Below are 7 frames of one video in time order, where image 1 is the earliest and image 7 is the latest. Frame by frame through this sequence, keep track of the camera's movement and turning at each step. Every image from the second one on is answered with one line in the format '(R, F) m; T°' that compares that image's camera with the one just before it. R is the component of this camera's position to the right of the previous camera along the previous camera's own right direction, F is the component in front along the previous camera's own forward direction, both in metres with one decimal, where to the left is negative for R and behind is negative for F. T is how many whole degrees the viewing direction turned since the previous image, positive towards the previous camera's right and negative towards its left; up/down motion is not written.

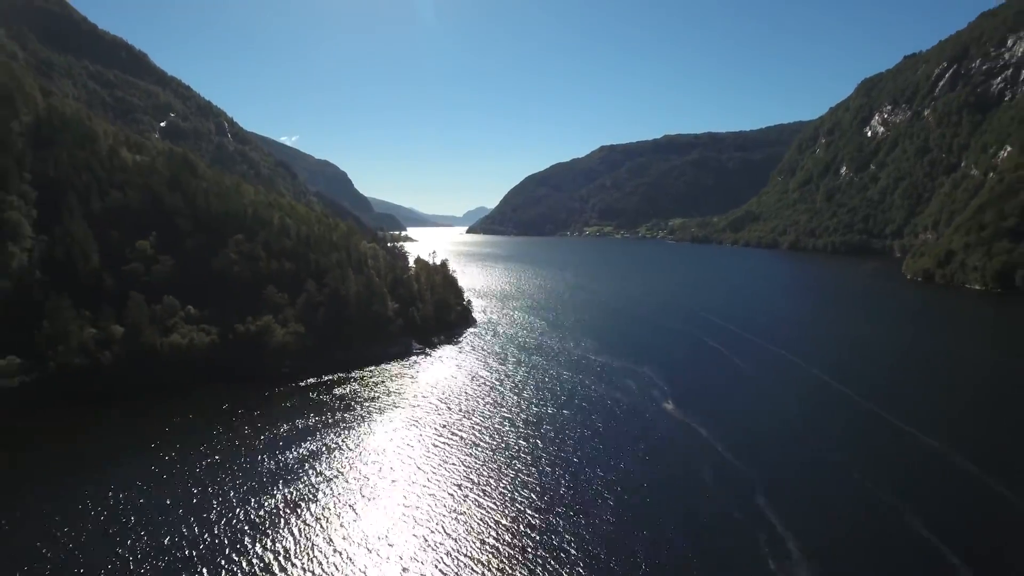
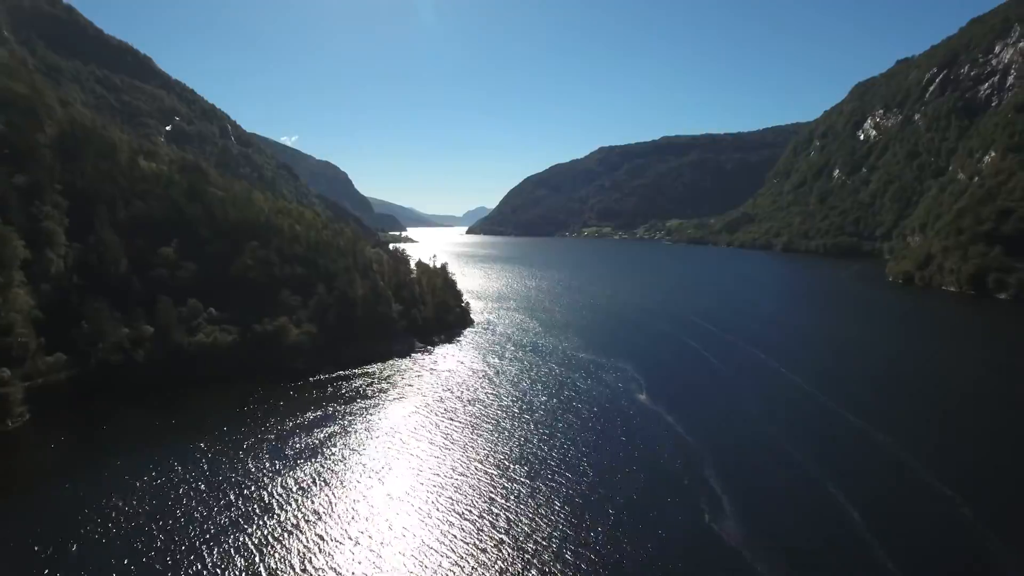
(+0.4, -3.6) m; 0°
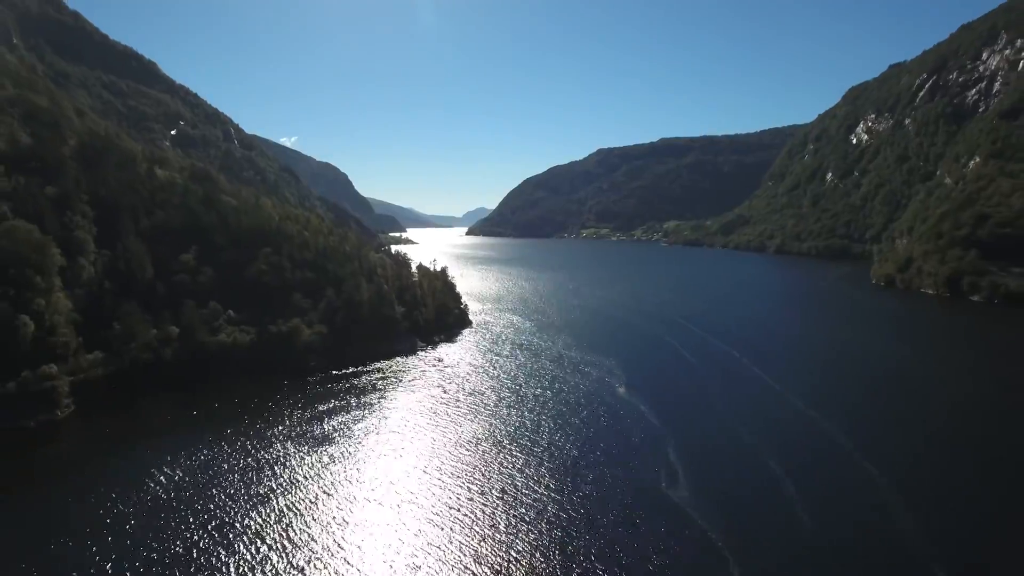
(+0.4, -3.6) m; 0°
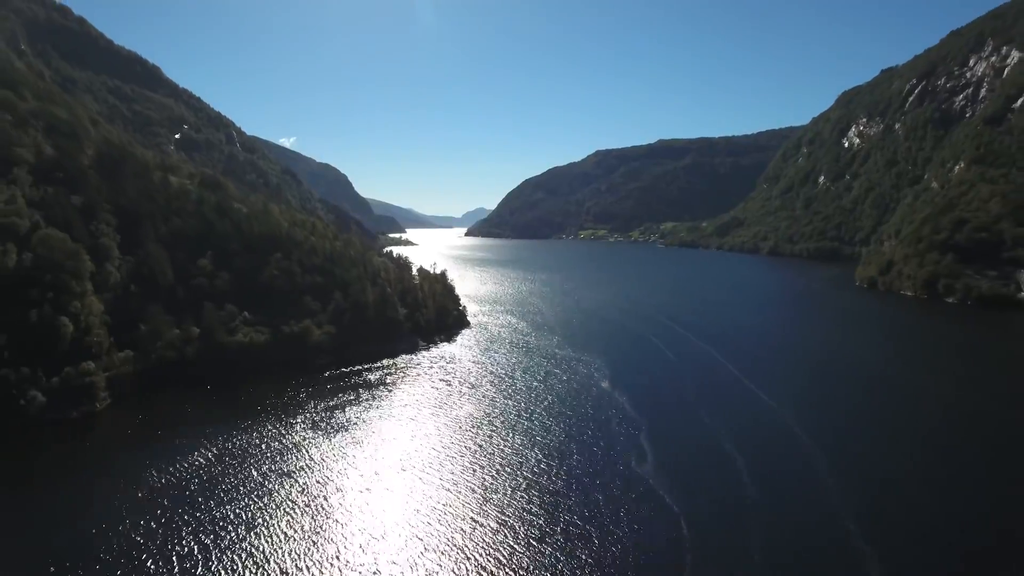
(+0.4, -3.6) m; 0°
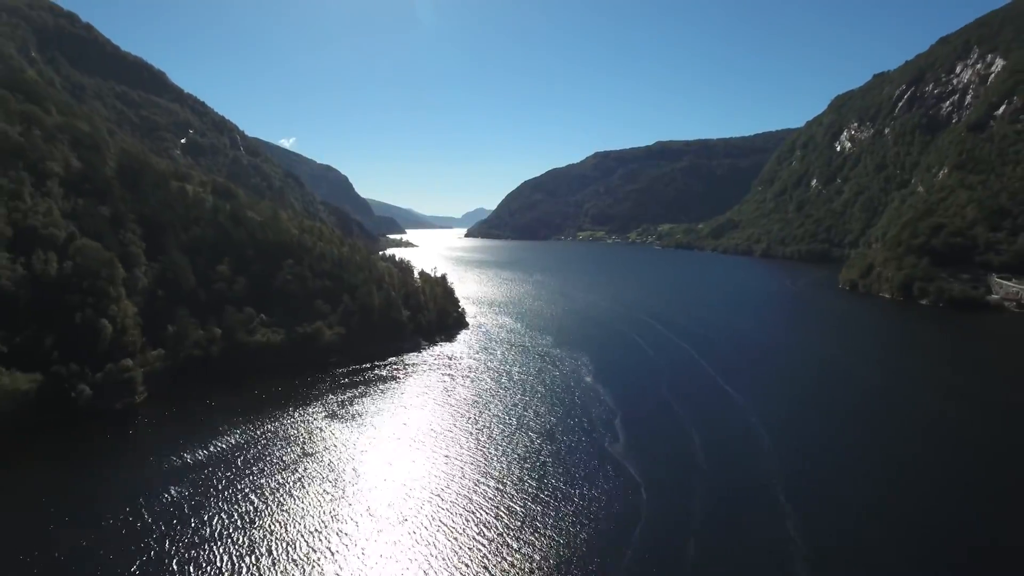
(+0.5, -4.4) m; 0°
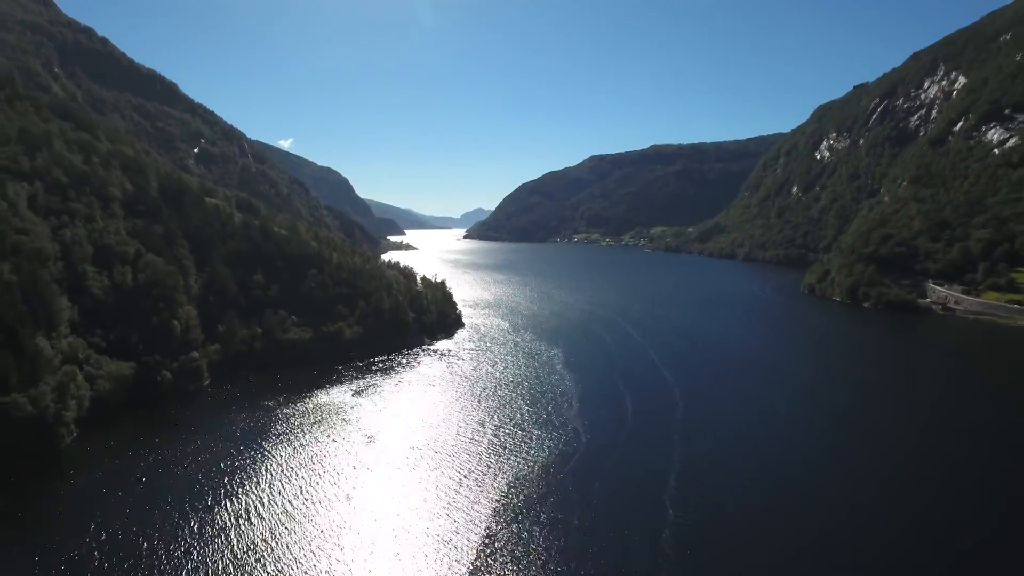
(+1.2, -11.2) m; 0°
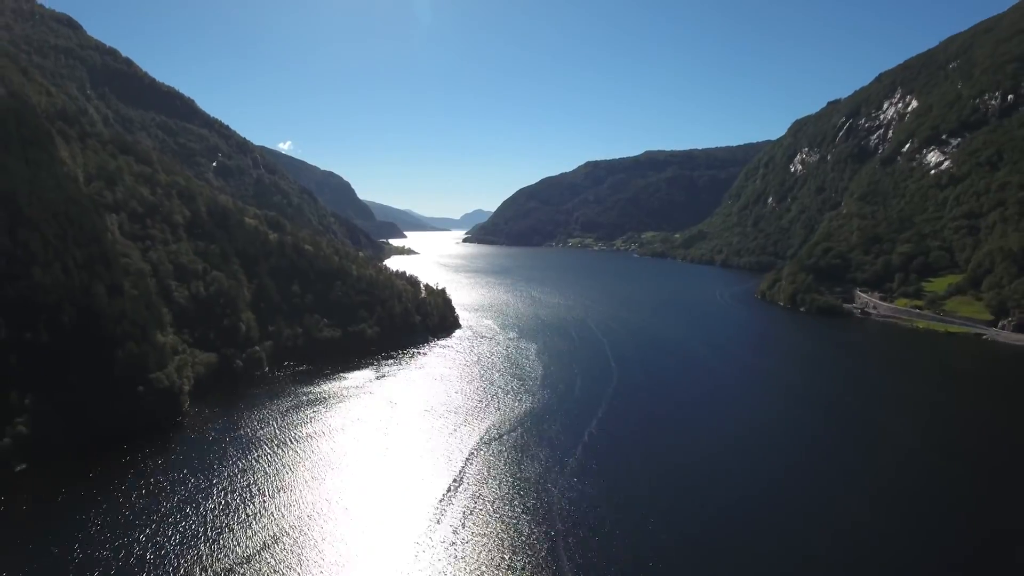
(+1.9, -17.1) m; 0°
